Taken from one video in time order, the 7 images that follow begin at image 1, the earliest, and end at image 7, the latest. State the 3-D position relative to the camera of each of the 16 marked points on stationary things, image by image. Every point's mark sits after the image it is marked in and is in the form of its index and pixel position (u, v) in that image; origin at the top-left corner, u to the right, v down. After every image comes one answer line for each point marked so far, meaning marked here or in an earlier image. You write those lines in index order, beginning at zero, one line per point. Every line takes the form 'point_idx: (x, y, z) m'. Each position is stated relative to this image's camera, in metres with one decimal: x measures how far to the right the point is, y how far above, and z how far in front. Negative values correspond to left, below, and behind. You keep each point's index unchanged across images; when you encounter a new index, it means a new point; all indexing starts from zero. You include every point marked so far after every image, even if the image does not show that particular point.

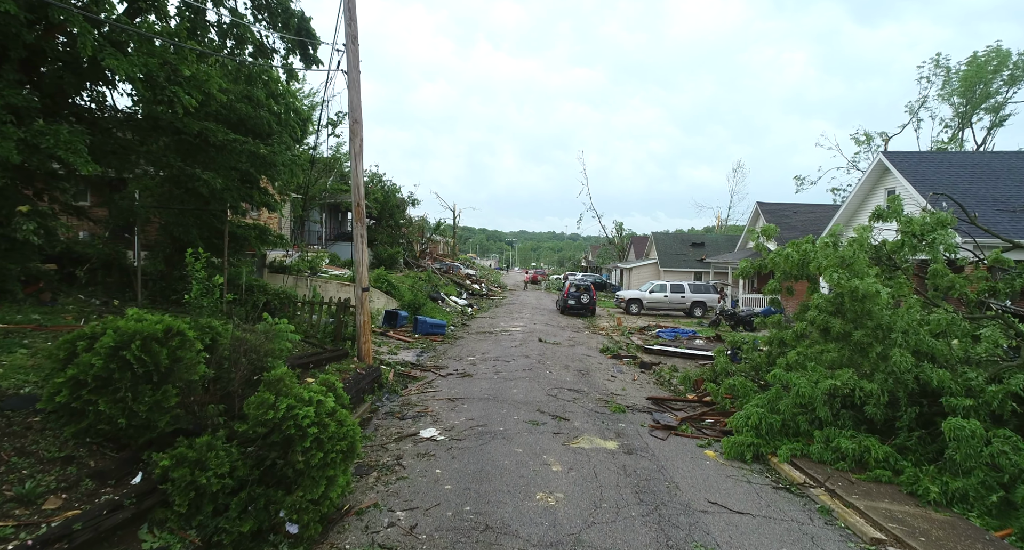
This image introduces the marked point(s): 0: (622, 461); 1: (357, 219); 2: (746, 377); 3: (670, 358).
0: (+1.3, -2.2, +5.9) m
1: (-2.7, +1.0, +8.7) m
2: (+4.0, -1.8, +8.6) m
3: (+4.0, -2.1, +12.5) m
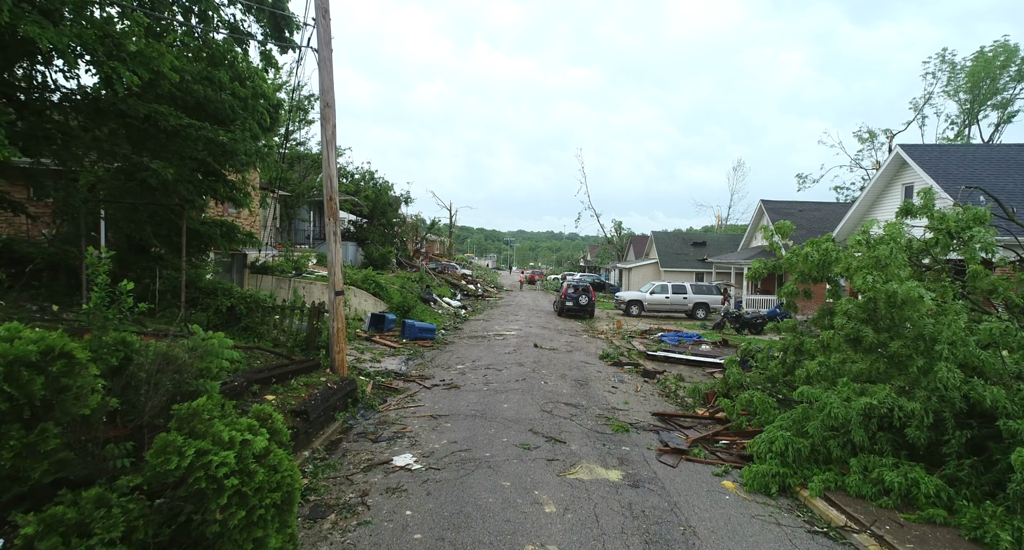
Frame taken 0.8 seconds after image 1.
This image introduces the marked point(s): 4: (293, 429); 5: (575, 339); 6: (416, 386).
0: (+1.1, -2.2, +5.0) m
1: (-2.9, +0.9, +7.8) m
2: (+3.9, -1.8, +7.7) m
3: (+3.8, -2.1, +11.7) m
4: (-2.5, -1.8, +5.8) m
5: (+2.0, -2.0, +15.6) m
6: (-1.8, -2.1, +9.4) m
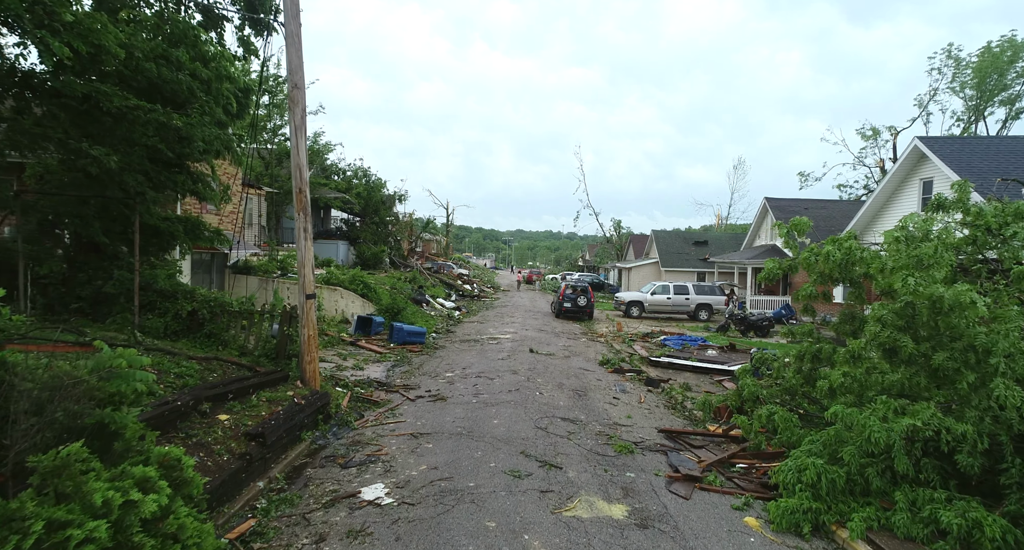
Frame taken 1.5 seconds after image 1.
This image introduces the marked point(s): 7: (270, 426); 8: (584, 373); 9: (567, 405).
0: (+1.0, -2.2, +4.2) m
1: (-3.0, +0.9, +7.0) m
2: (+3.7, -1.8, +6.9) m
3: (+3.7, -2.1, +10.9) m
4: (-2.6, -1.8, +5.0) m
5: (+1.8, -2.0, +14.8) m
6: (-1.9, -2.1, +8.6) m
7: (-2.7, -1.7, +5.5) m
8: (+1.6, -2.1, +10.9) m
9: (+0.9, -2.1, +8.3) m
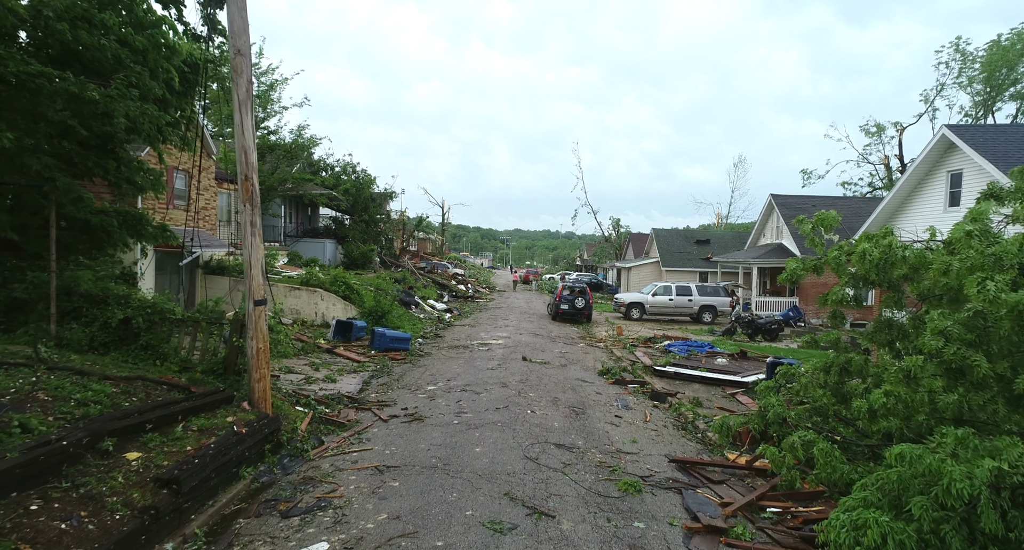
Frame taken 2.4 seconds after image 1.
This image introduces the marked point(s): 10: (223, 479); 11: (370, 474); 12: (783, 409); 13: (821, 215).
0: (+0.9, -2.3, +3.1) m
1: (-3.2, +0.9, +5.9) m
2: (+3.5, -1.8, +5.9) m
3: (+3.5, -2.2, +9.8) m
4: (-2.8, -1.8, +3.9) m
5: (+1.6, -2.0, +13.7) m
6: (-2.1, -2.1, +7.5) m
7: (-2.8, -1.7, +4.5) m
8: (+1.4, -2.2, +9.8) m
9: (+0.7, -2.2, +7.2) m
10: (-2.8, -1.9, +4.8) m
11: (-1.5, -2.2, +5.4) m
12: (+3.3, -1.6, +6.1) m
13: (+4.7, +0.9, +7.7) m
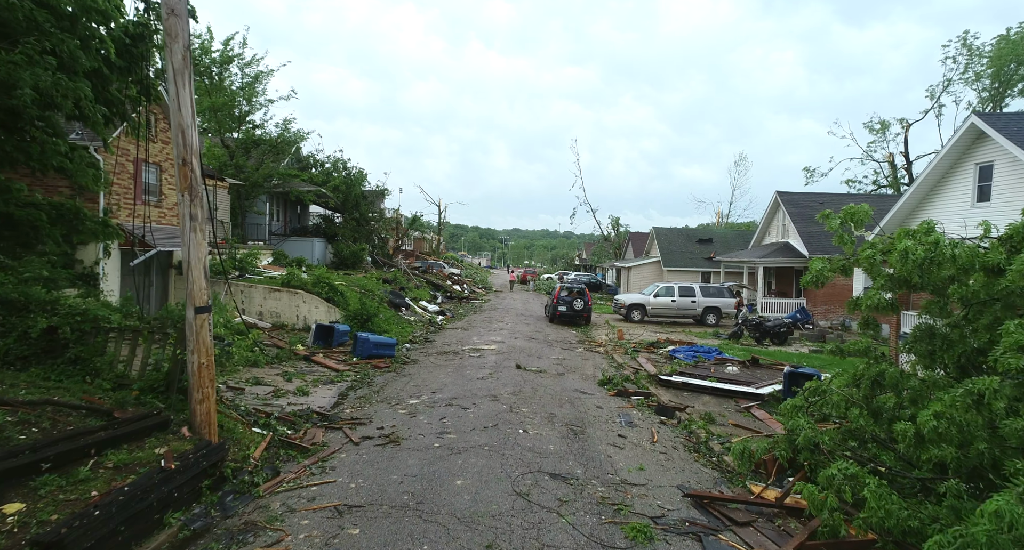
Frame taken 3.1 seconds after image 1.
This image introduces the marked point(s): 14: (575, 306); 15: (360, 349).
0: (+0.7, -2.3, +2.2) m
1: (-3.3, +0.9, +5.0) m
2: (+3.4, -1.8, +5.0) m
3: (+3.3, -2.2, +8.9) m
4: (-2.9, -1.9, +3.0) m
5: (+1.4, -2.1, +12.8) m
6: (-2.3, -2.1, +6.6) m
7: (-3.0, -1.7, +3.5) m
8: (+1.2, -2.2, +8.9) m
9: (+0.6, -2.2, +6.3) m
10: (-2.9, -2.0, +3.9) m
11: (-1.7, -2.2, +4.5) m
12: (+3.2, -1.7, +5.2) m
13: (+4.6, +0.9, +6.8) m
14: (+2.4, -1.2, +19.2) m
15: (-3.5, -1.7, +11.5) m
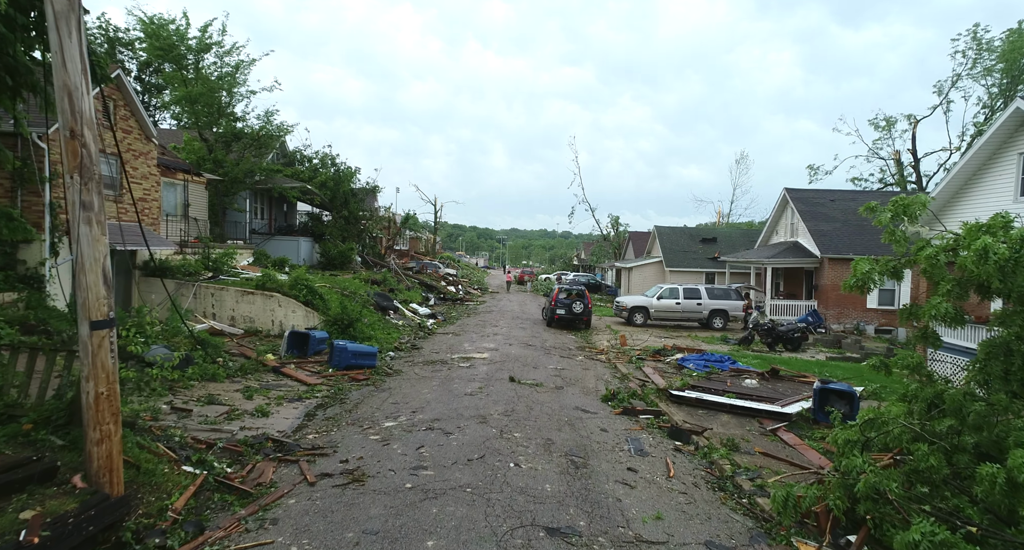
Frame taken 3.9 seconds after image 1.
0: (+0.6, -2.3, +1.1) m
1: (-3.4, +0.8, +3.9) m
2: (+3.3, -1.9, +3.9) m
3: (+3.2, -2.2, +7.8) m
4: (-3.0, -1.9, +1.8) m
5: (+1.3, -2.1, +11.7) m
6: (-2.4, -2.2, +5.4) m
7: (-3.1, -1.8, +2.4) m
8: (+1.1, -2.2, +7.8) m
9: (+0.5, -2.2, +5.2) m
10: (-3.0, -2.0, +2.7) m
11: (-1.8, -2.2, +3.4) m
12: (+3.1, -1.7, +4.1) m
13: (+4.5, +0.9, +5.7) m
14: (+2.3, -1.2, +18.1) m
15: (-3.6, -1.7, +10.4) m
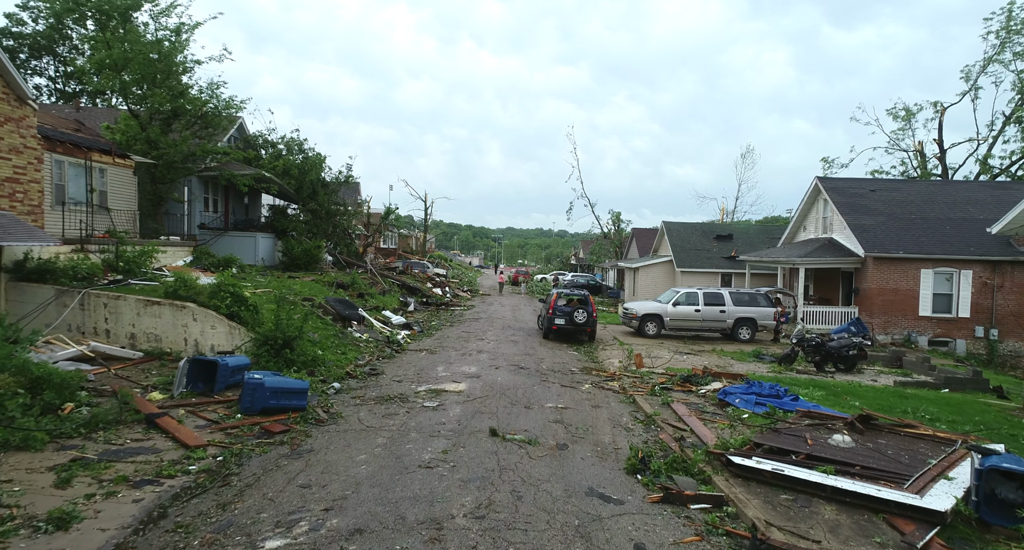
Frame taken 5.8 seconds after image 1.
0: (+0.5, -2.4, -1.9) m
1: (-3.6, +0.7, +0.9) m
2: (+3.1, -2.0, +0.9) m
3: (+3.0, -2.3, +4.8) m
4: (-3.2, -2.0, -1.2) m
5: (+1.0, -2.2, +8.7) m
6: (-2.6, -2.3, +2.4) m
7: (-3.3, -1.9, -0.6) m
8: (+0.9, -2.3, +4.8) m
9: (+0.3, -2.3, +2.2) m
10: (-3.2, -2.1, -0.3) m
11: (-2.0, -2.3, +0.4) m
12: (+2.9, -1.8, +1.2) m
13: (+4.3, +0.8, +2.7) m
14: (+1.9, -1.3, +15.1) m
15: (-3.9, -1.8, +7.3) m
